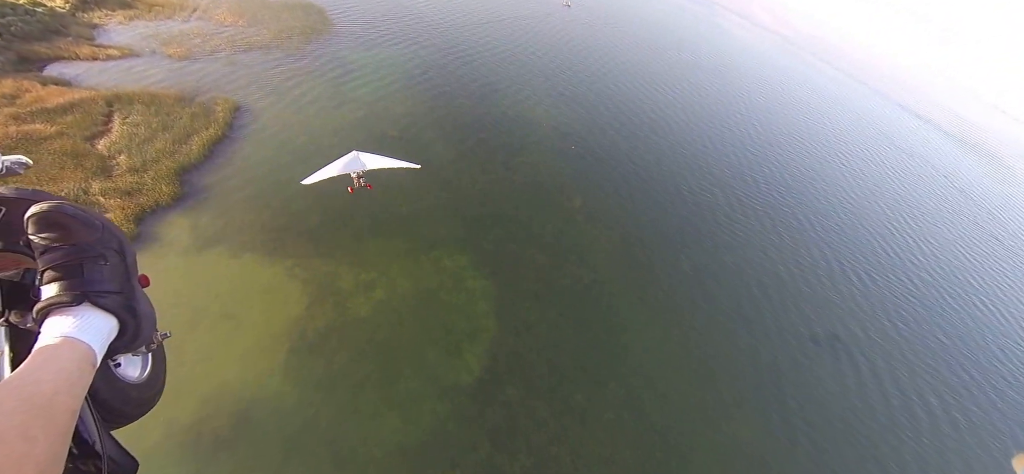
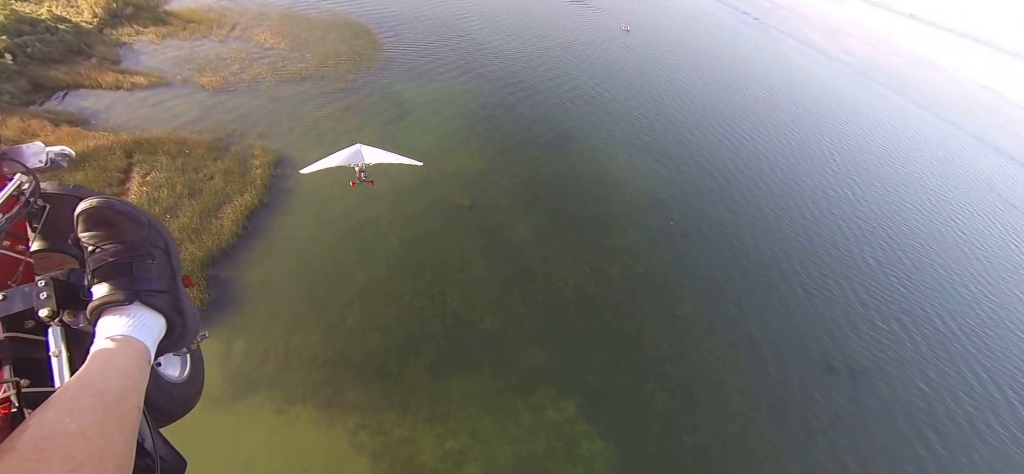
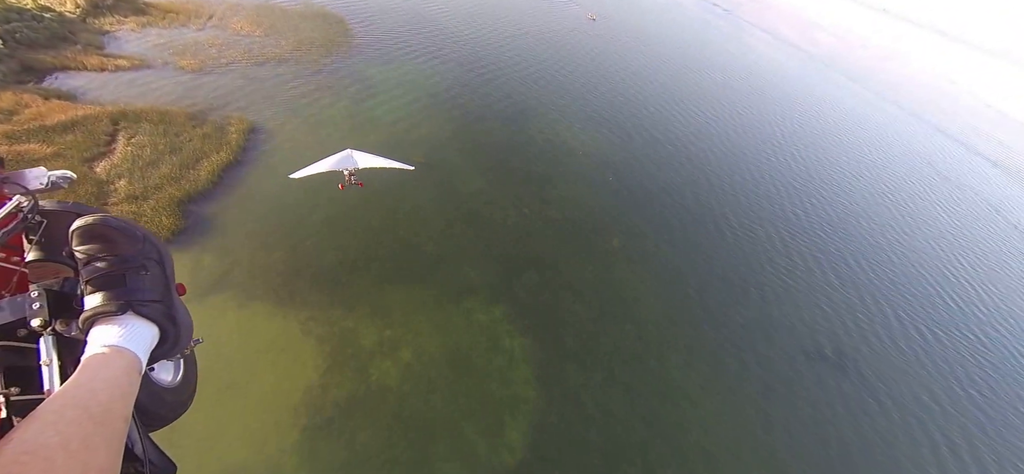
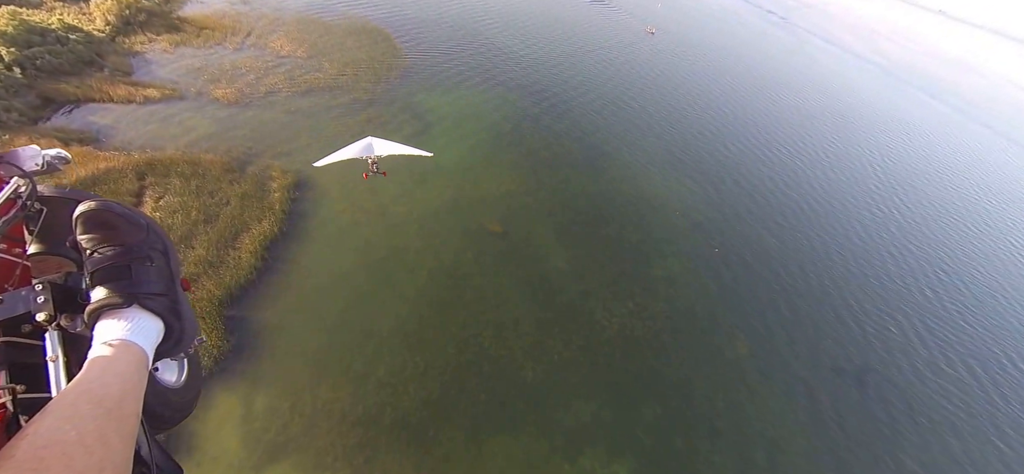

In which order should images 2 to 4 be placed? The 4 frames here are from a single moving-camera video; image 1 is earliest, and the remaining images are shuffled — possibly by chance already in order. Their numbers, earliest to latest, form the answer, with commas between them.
3, 2, 4
